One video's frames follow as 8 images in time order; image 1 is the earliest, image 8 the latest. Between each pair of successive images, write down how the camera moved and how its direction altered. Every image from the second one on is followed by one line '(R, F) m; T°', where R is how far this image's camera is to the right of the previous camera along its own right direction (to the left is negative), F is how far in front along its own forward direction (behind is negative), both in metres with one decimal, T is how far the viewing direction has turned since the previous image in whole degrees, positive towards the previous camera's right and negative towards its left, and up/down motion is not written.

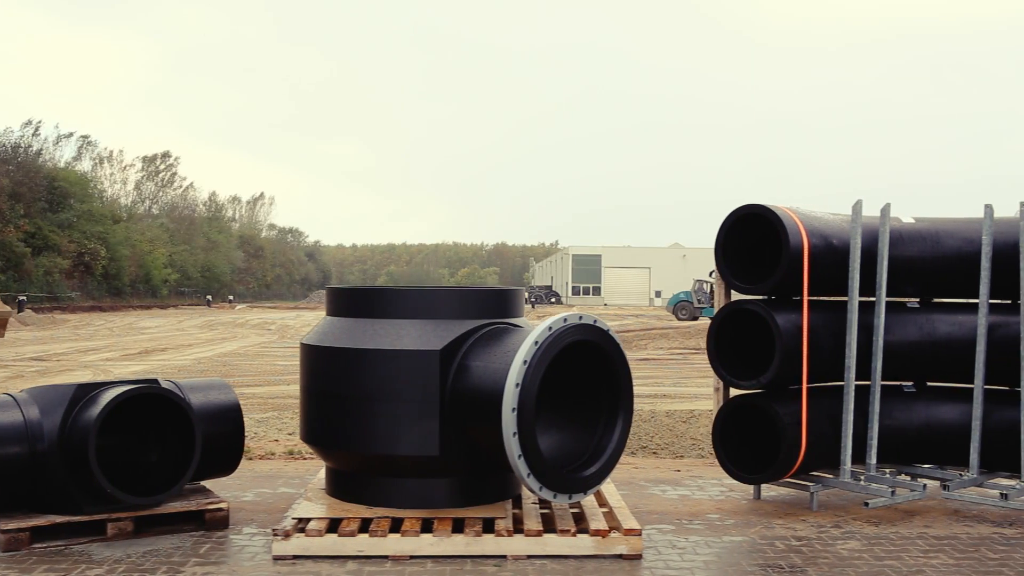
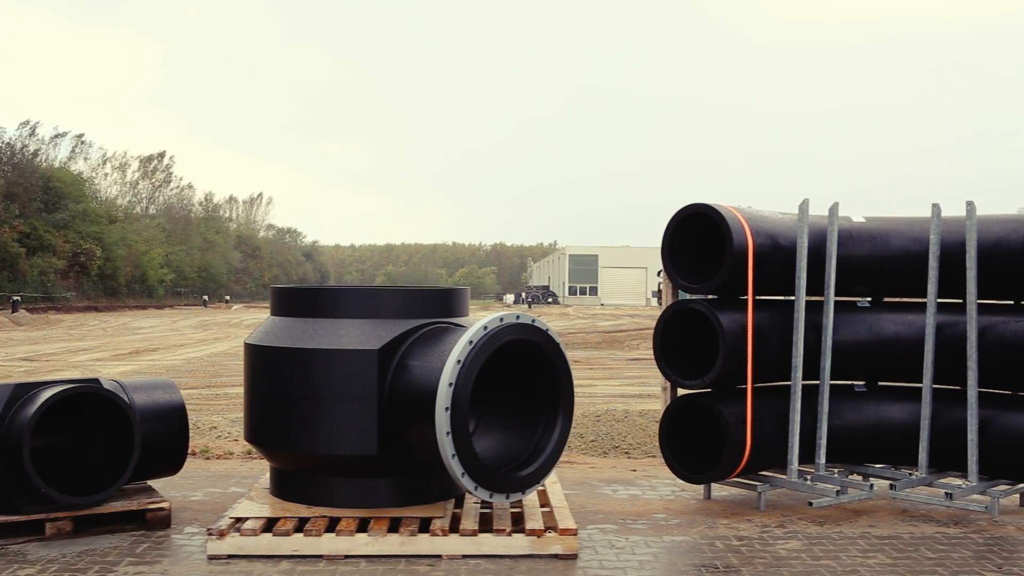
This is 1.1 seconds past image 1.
(+0.5, 0.0) m; 0°
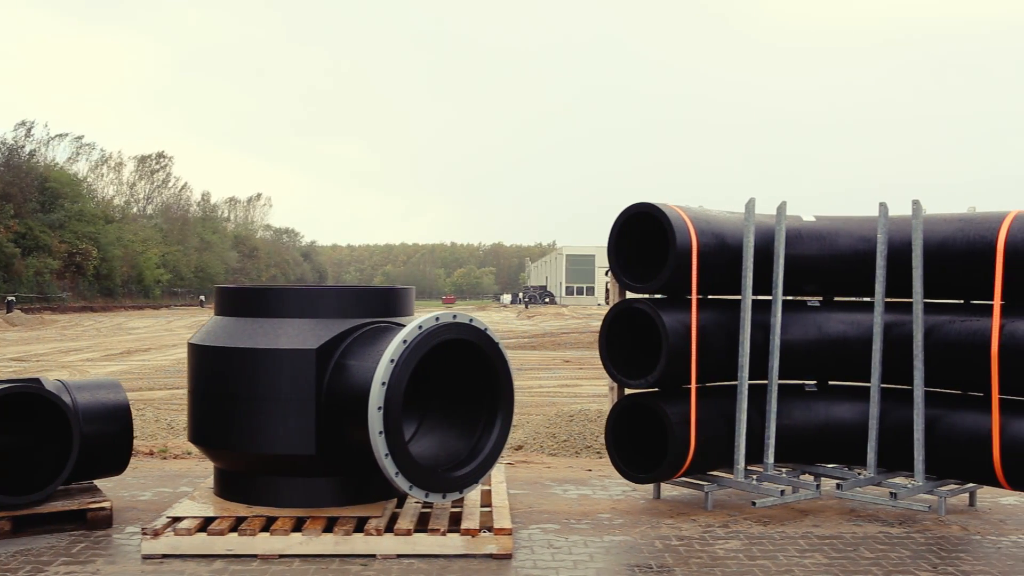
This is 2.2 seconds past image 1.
(+0.5, 0.0) m; 0°
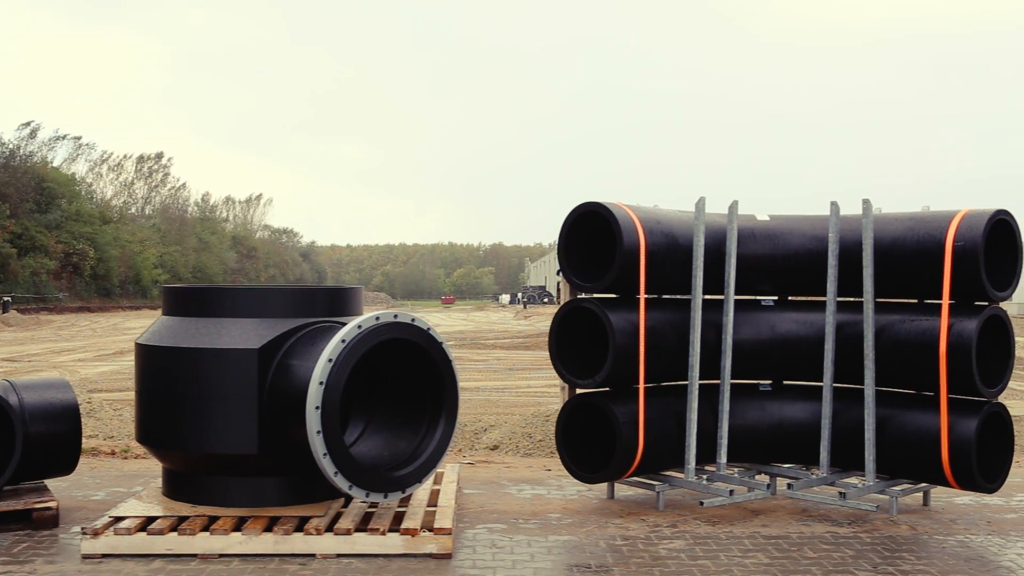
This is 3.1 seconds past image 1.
(+0.4, 0.0) m; 0°
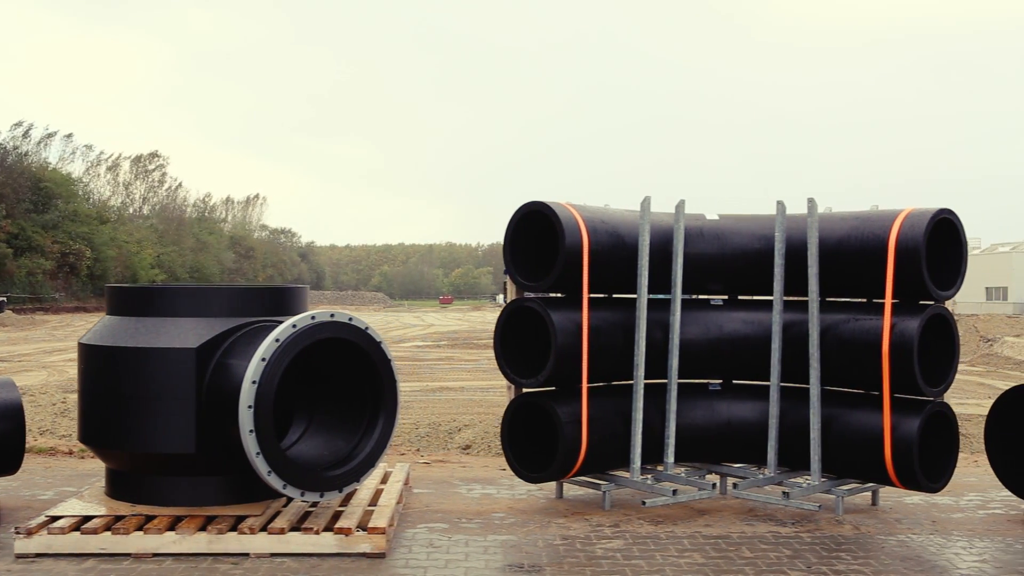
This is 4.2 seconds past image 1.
(+0.5, 0.0) m; 0°
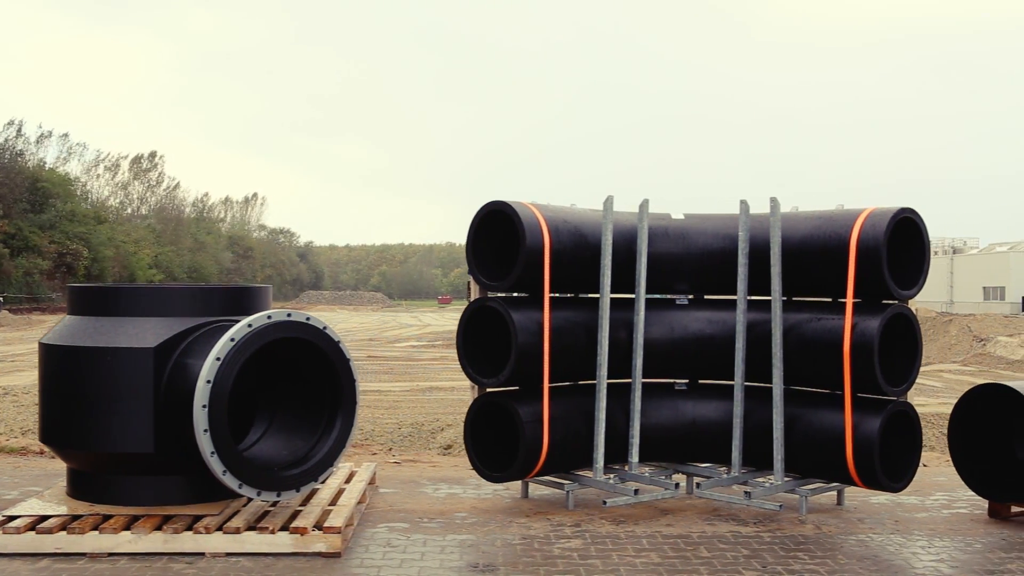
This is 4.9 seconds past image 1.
(+0.3, 0.0) m; 0°
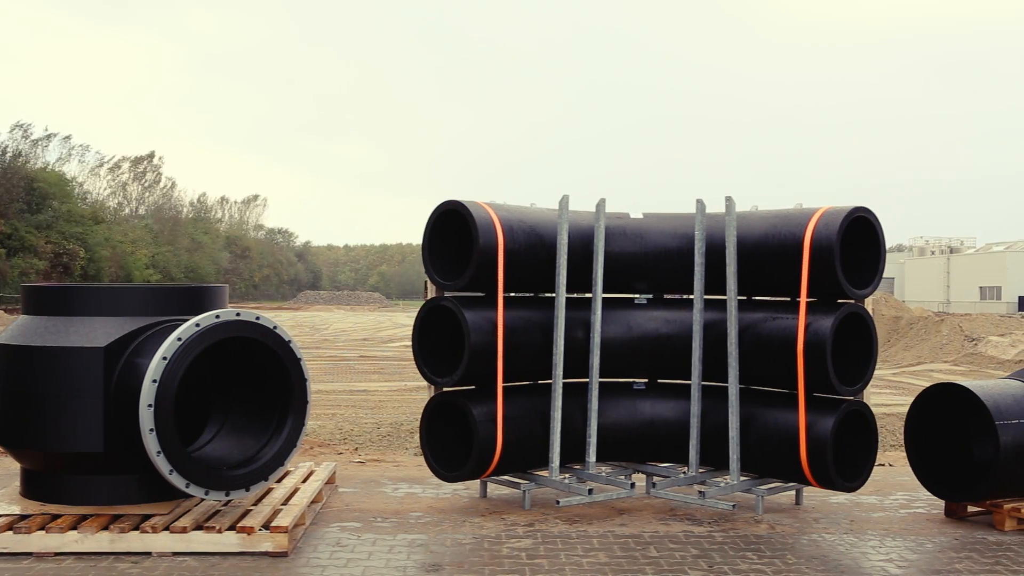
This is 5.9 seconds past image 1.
(+0.4, 0.0) m; 0°
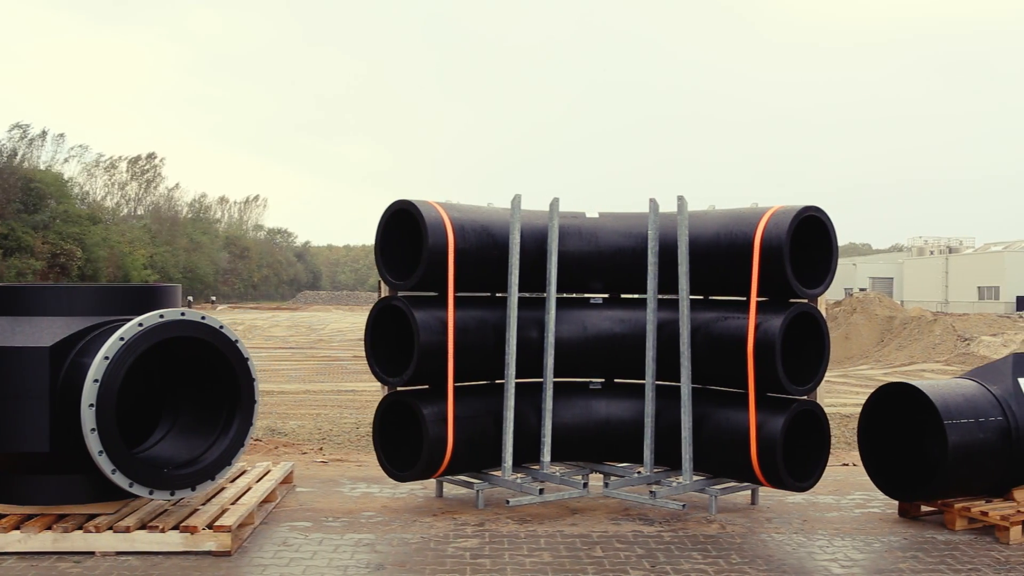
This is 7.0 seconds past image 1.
(+0.4, 0.0) m; 0°
